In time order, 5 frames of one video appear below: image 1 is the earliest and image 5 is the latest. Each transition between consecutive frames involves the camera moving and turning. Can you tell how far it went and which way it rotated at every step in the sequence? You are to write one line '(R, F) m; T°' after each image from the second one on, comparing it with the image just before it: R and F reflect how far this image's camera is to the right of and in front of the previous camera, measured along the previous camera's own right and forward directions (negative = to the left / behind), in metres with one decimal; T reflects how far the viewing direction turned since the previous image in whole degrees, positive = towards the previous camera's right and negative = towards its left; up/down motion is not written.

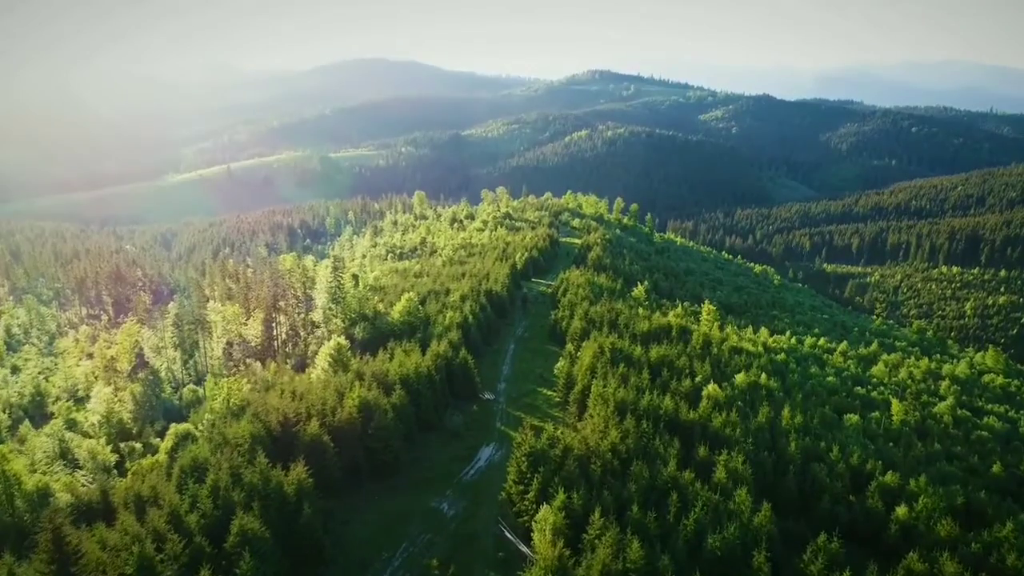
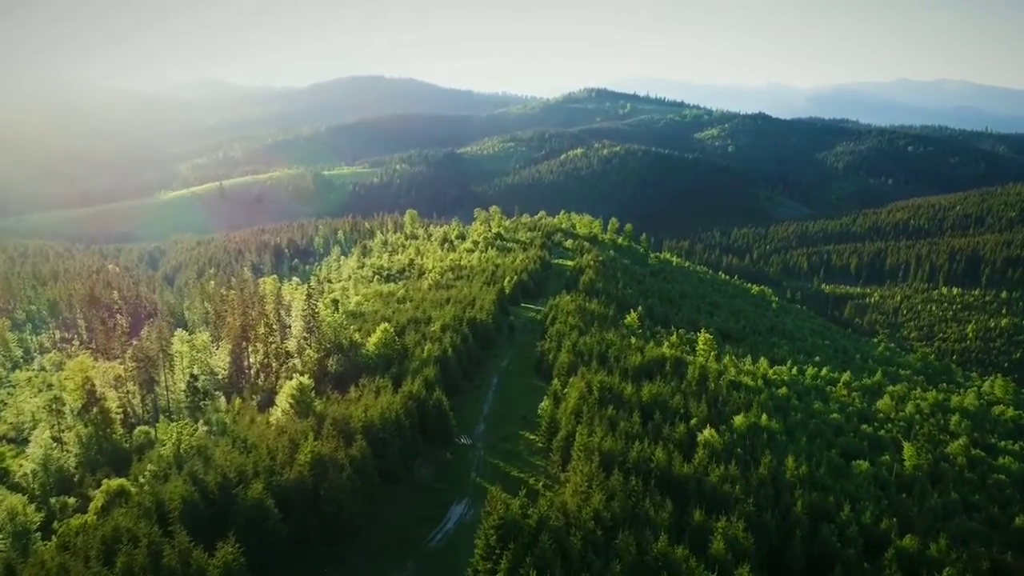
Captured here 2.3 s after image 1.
(+1.4, +4.6) m; 0°
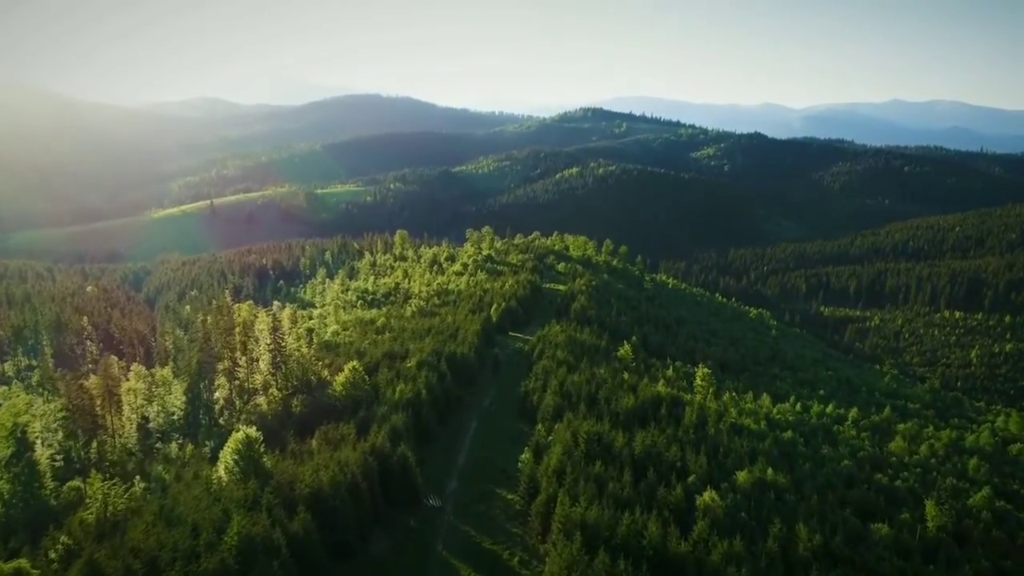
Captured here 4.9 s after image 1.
(+1.4, +5.8) m; 0°
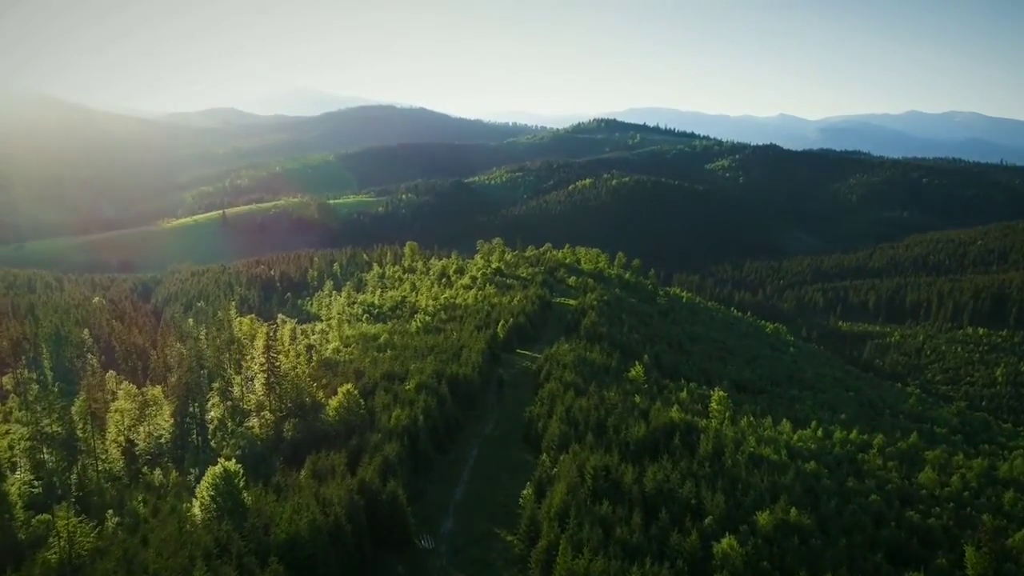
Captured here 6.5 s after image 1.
(+0.8, +3.6) m; -1°
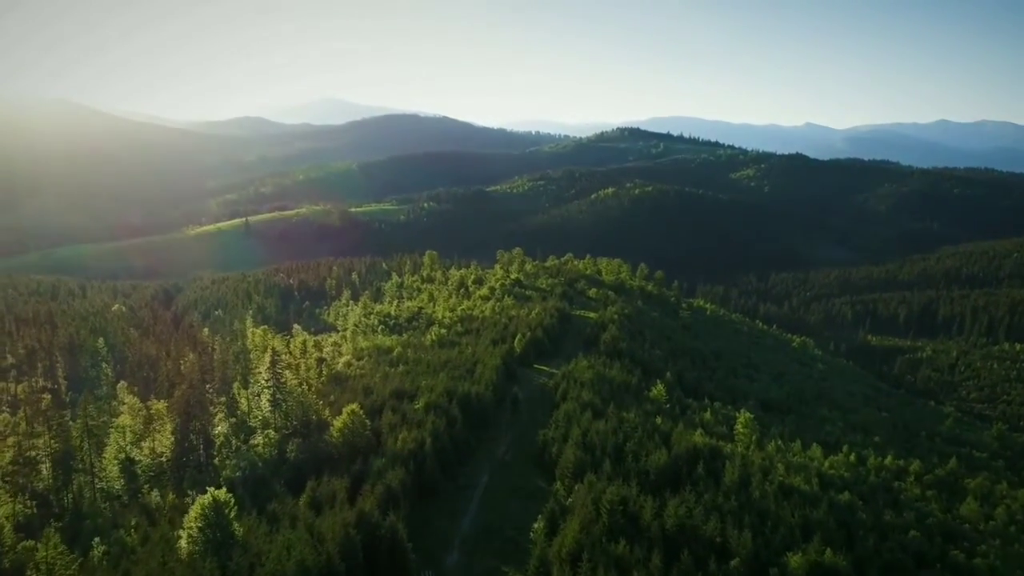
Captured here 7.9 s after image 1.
(+0.6, +3.1) m; -2°
